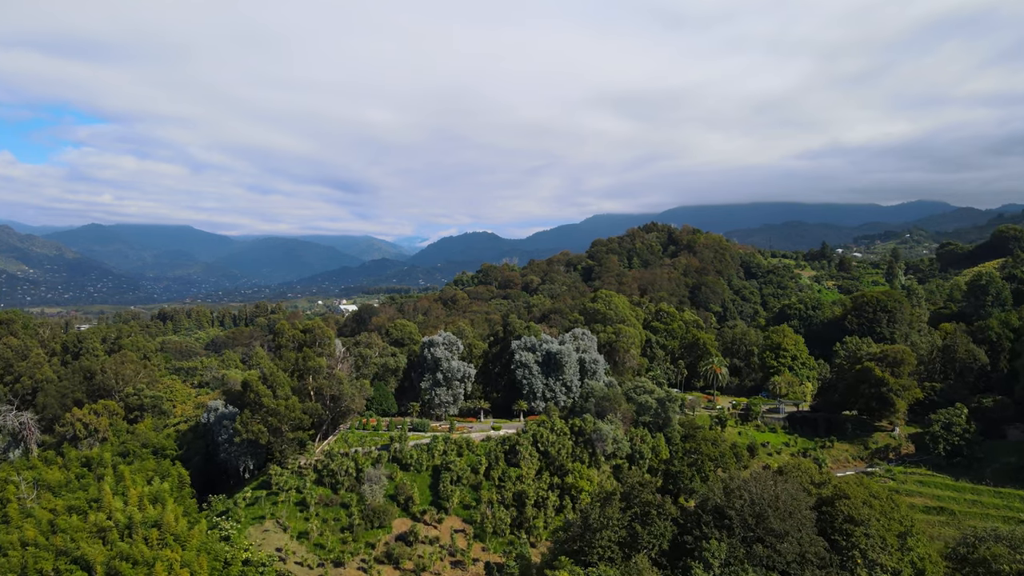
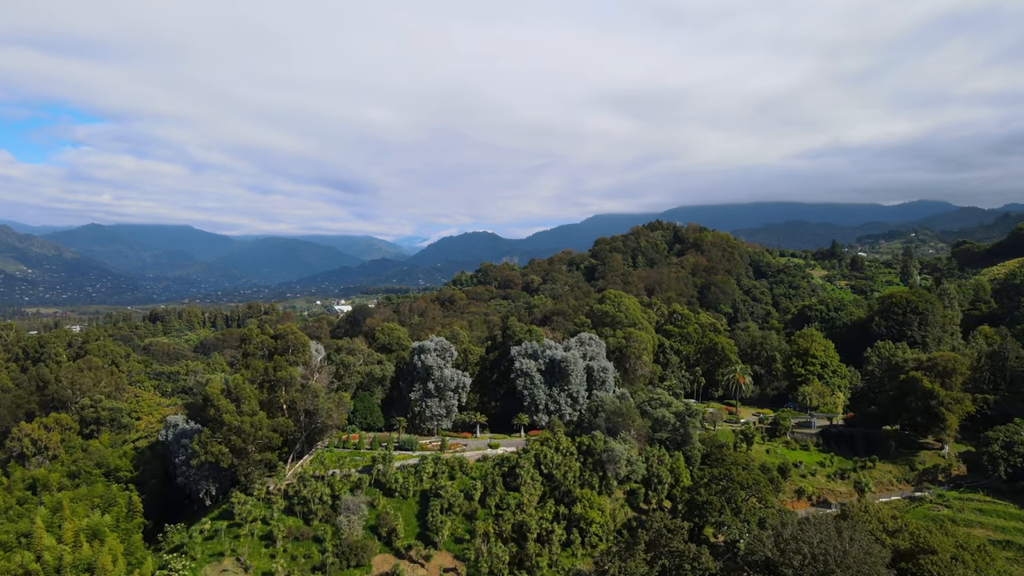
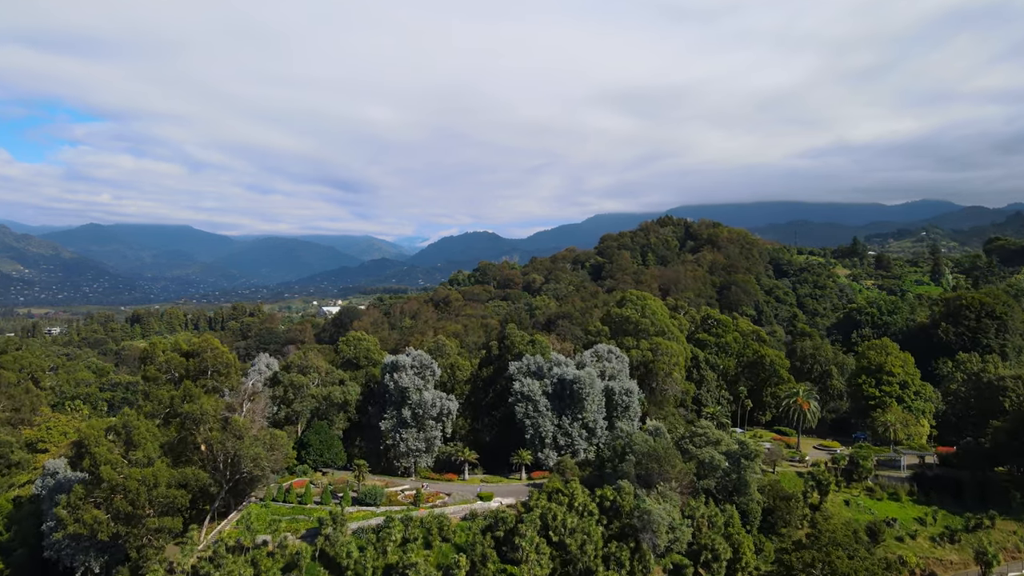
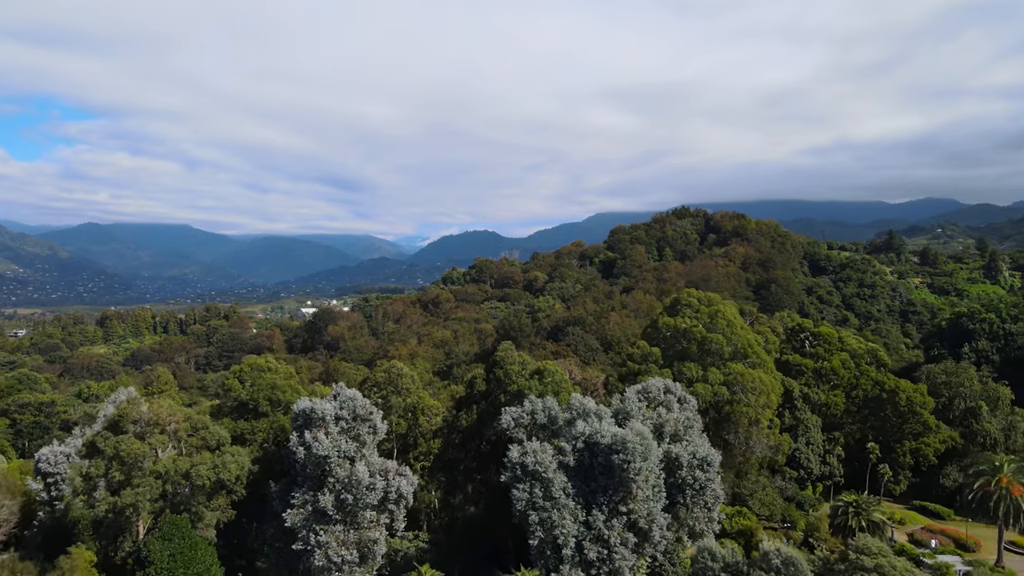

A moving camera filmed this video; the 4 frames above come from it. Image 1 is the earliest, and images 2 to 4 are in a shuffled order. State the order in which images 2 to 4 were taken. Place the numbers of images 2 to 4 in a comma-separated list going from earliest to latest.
2, 3, 4
